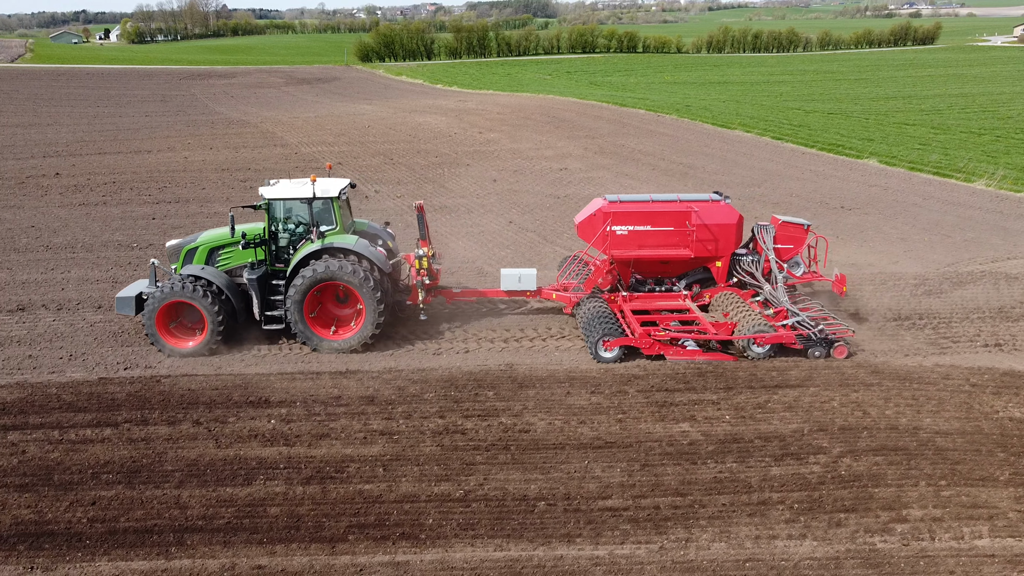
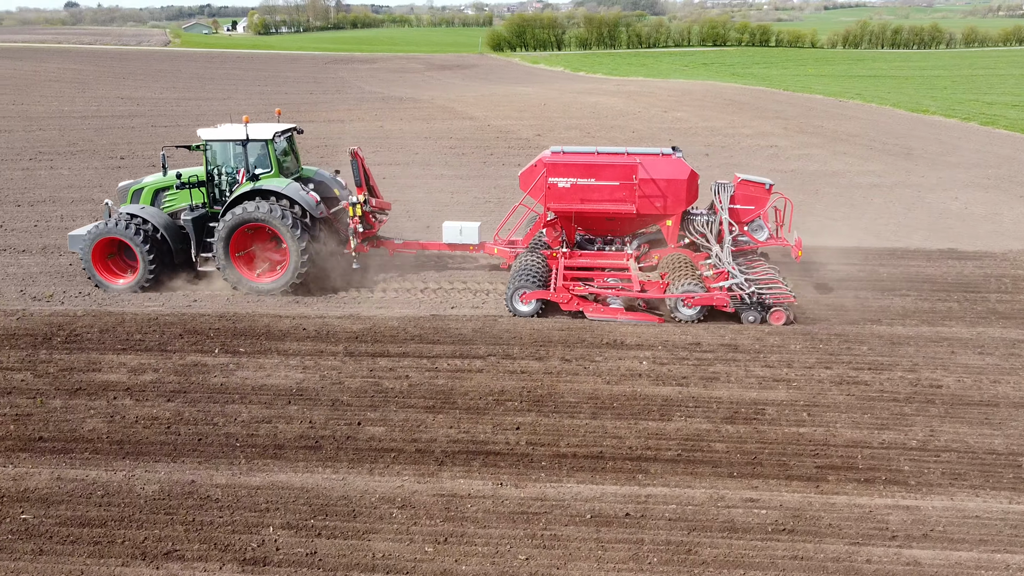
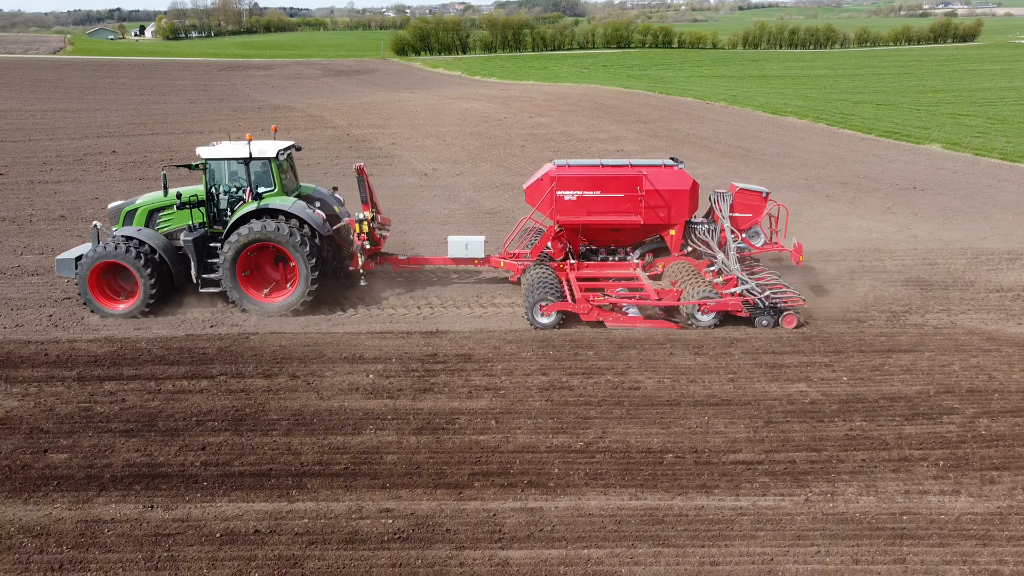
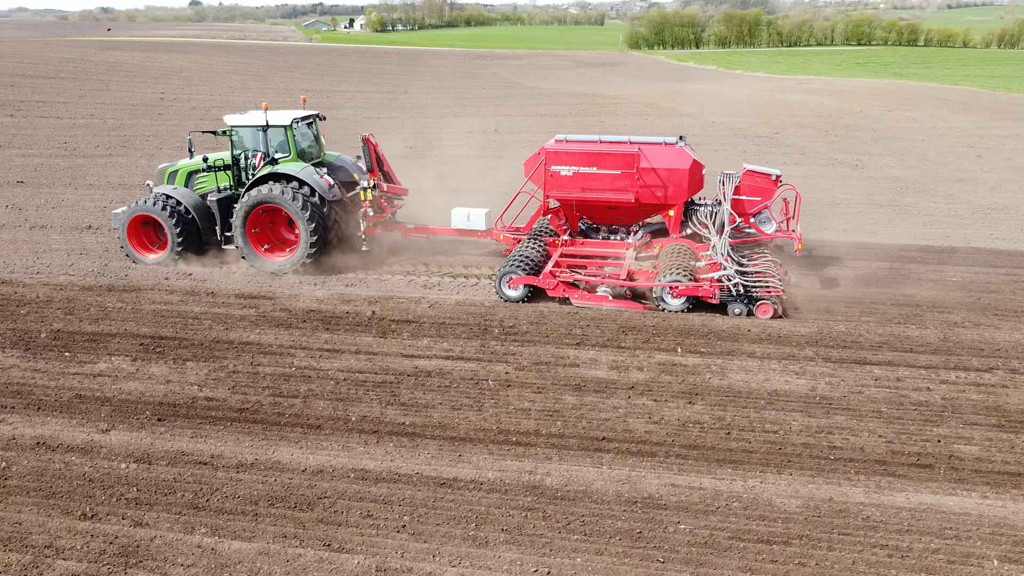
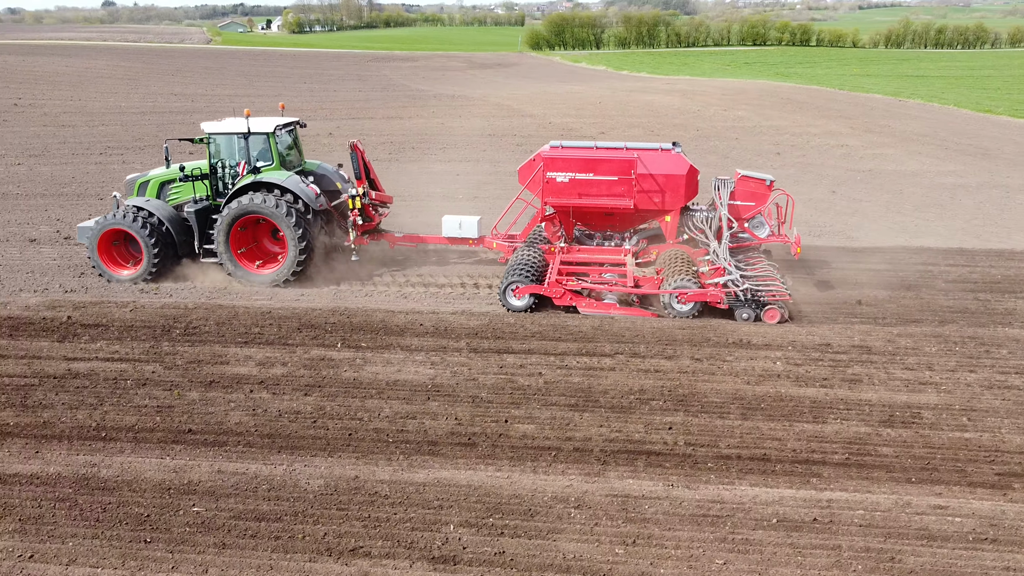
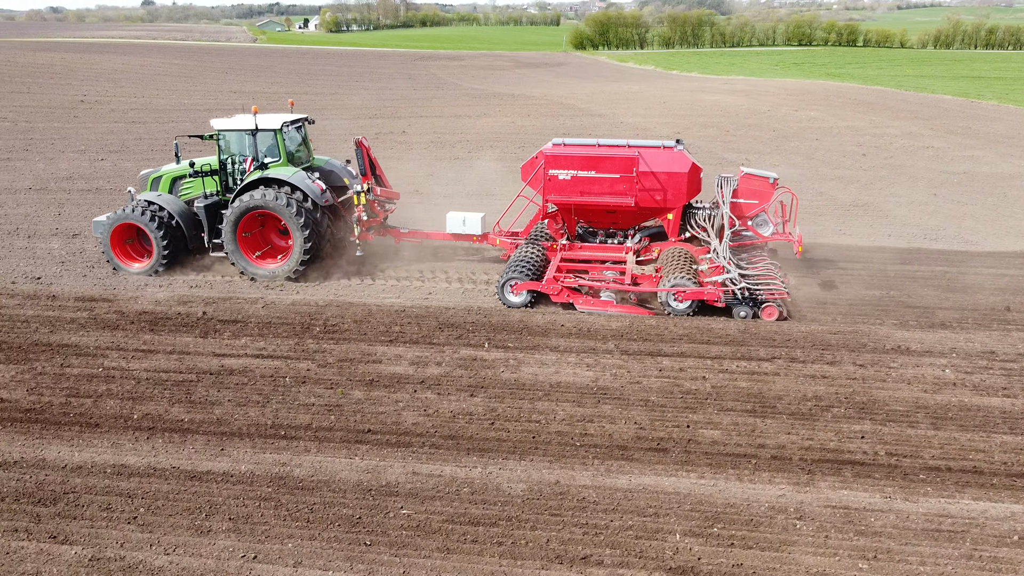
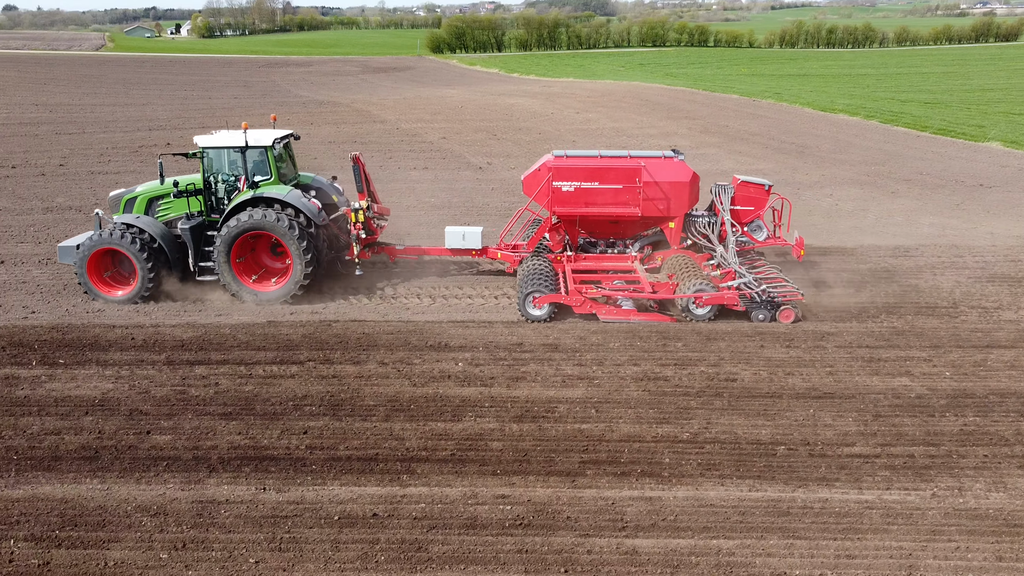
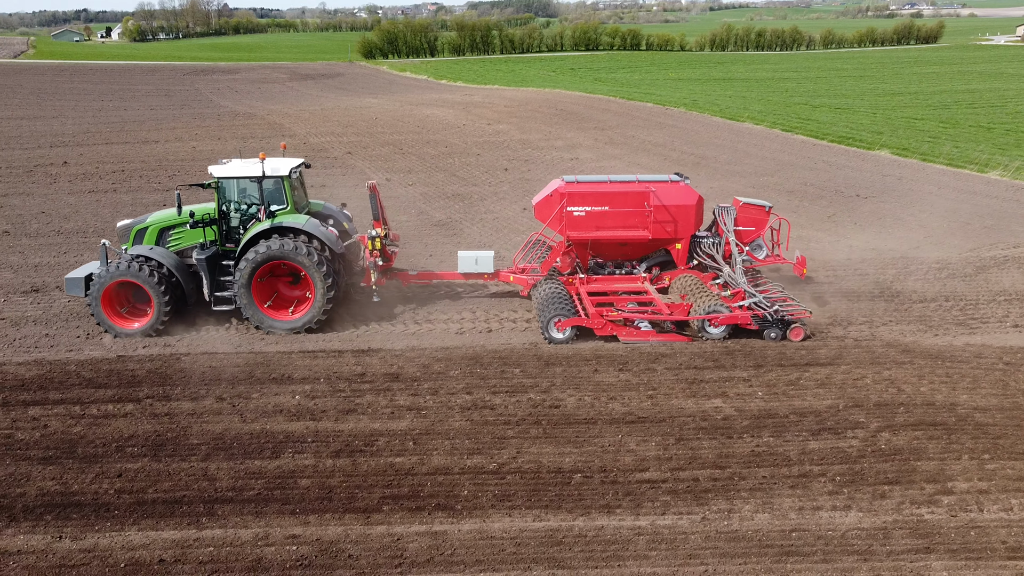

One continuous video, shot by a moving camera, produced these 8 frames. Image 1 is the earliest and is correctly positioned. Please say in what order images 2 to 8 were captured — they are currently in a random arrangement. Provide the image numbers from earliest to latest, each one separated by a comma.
8, 3, 7, 2, 5, 6, 4
